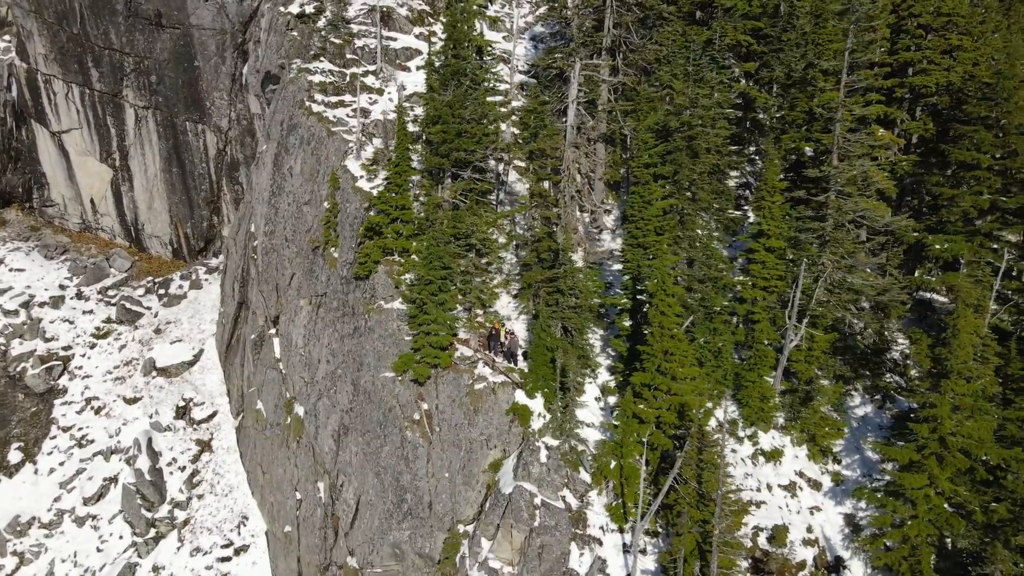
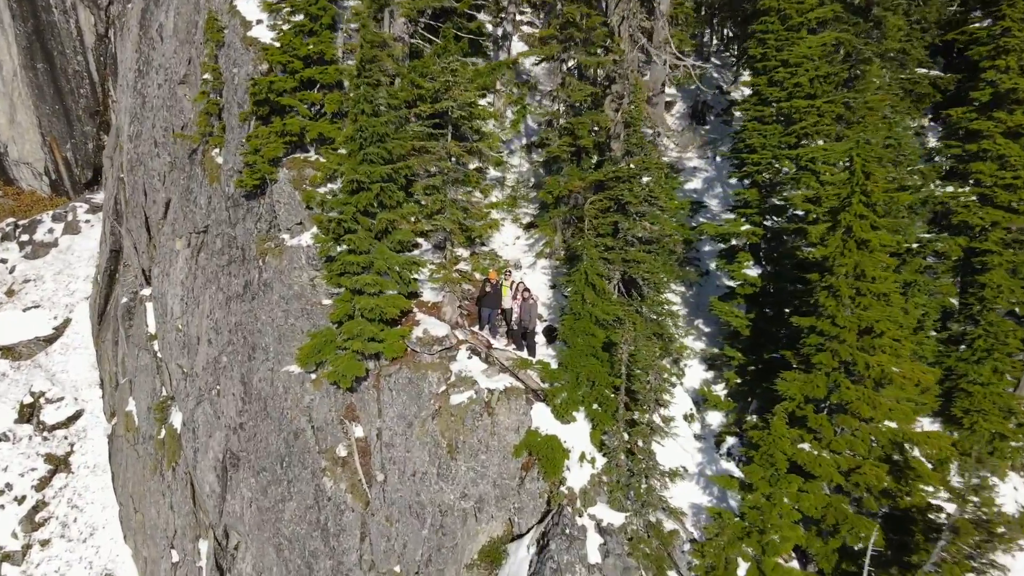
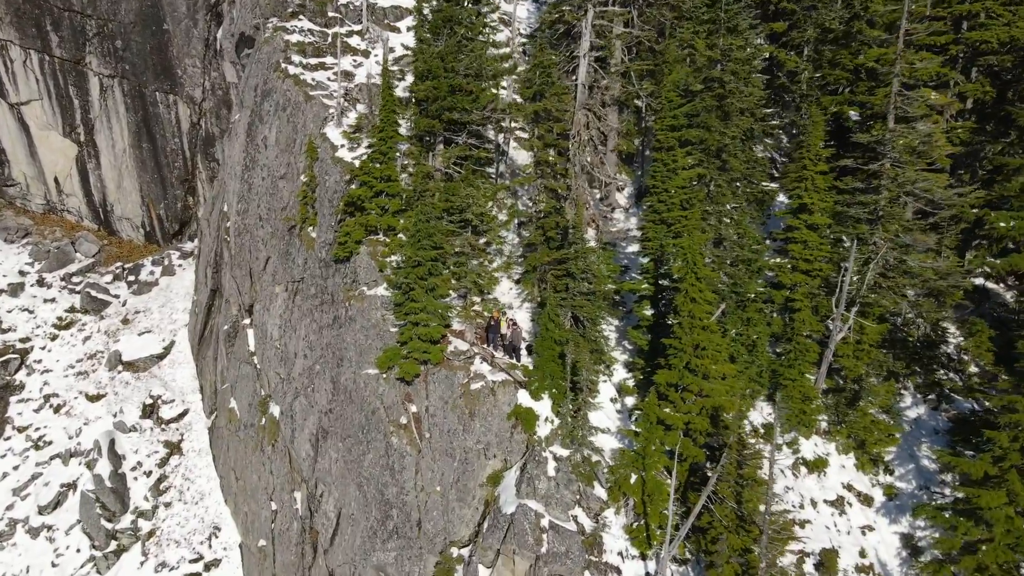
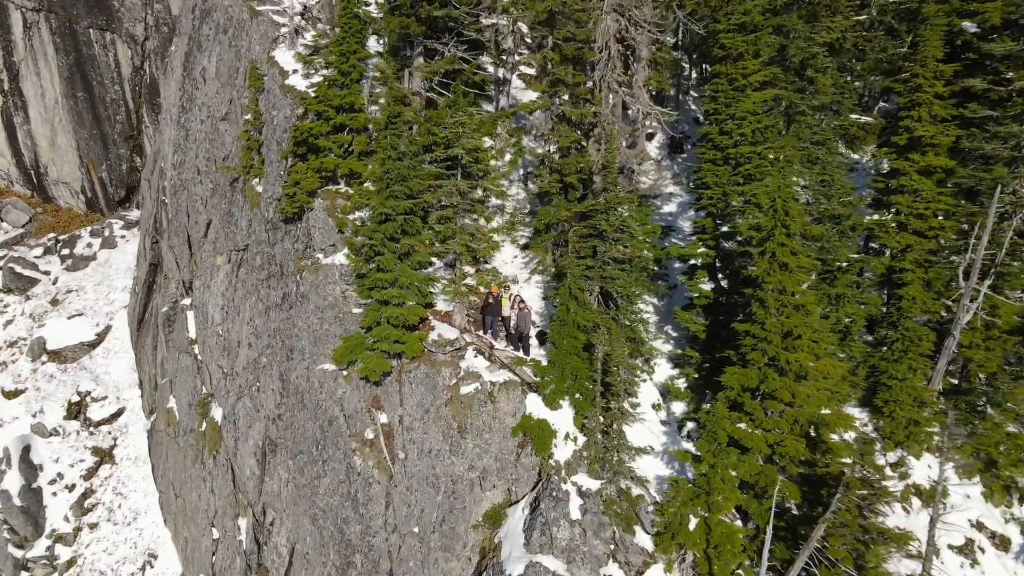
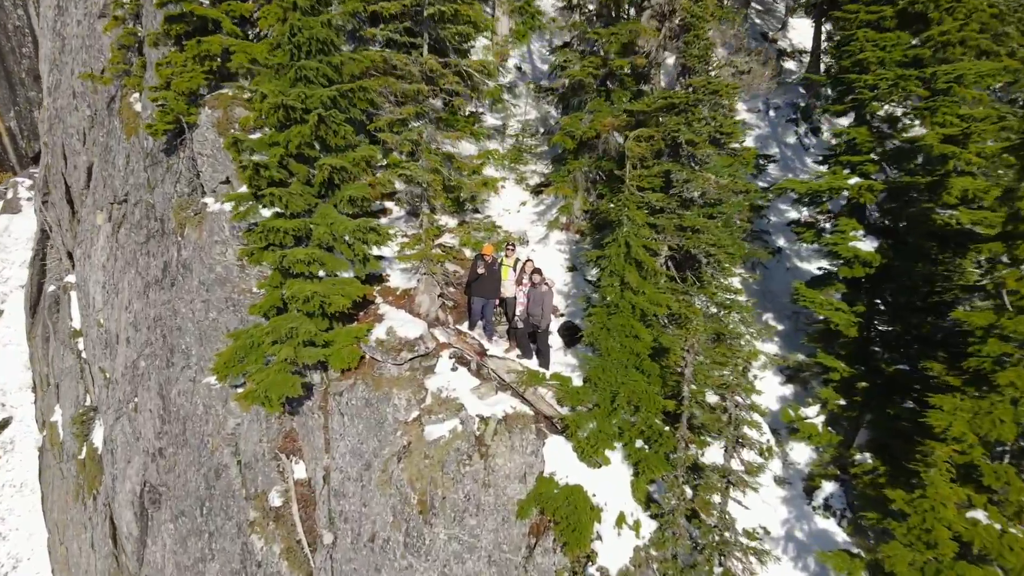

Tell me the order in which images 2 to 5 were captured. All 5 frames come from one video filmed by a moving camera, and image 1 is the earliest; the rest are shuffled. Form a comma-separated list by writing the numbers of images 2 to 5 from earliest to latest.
3, 4, 2, 5
